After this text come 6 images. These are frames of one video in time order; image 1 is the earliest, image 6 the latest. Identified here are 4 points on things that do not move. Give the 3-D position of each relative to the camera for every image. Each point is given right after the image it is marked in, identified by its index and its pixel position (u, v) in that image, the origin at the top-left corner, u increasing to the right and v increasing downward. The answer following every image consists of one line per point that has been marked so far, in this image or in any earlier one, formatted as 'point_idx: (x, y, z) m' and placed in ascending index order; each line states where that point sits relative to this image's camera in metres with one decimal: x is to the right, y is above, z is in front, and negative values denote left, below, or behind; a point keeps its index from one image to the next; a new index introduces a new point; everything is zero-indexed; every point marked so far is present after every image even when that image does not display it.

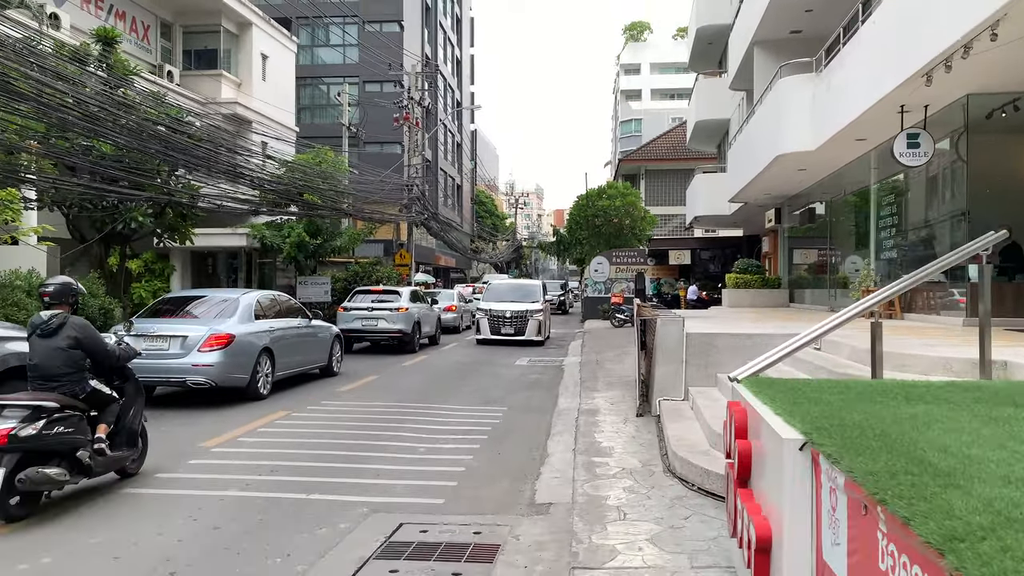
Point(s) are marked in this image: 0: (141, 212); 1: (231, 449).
0: (-6.4, +1.3, +14.2) m
1: (-2.3, -1.3, +6.7) m
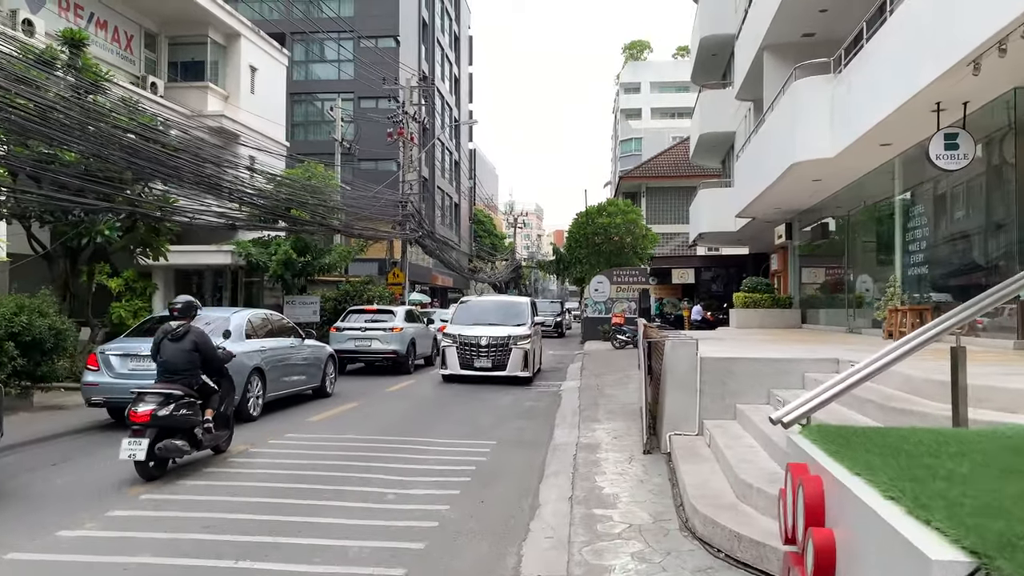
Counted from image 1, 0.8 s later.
0: (-6.5, +1.0, +13.3) m
1: (-2.4, -1.4, +5.7) m
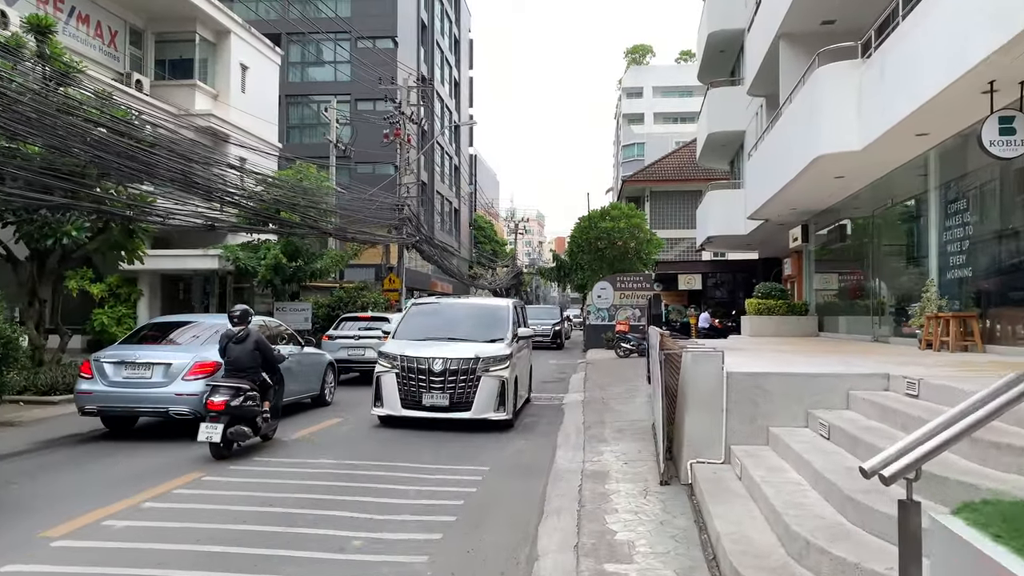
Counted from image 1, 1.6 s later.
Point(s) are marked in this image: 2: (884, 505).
0: (-6.5, +0.9, +12.4) m
1: (-2.4, -1.4, +4.8) m
2: (+1.5, -0.9, +3.3) m
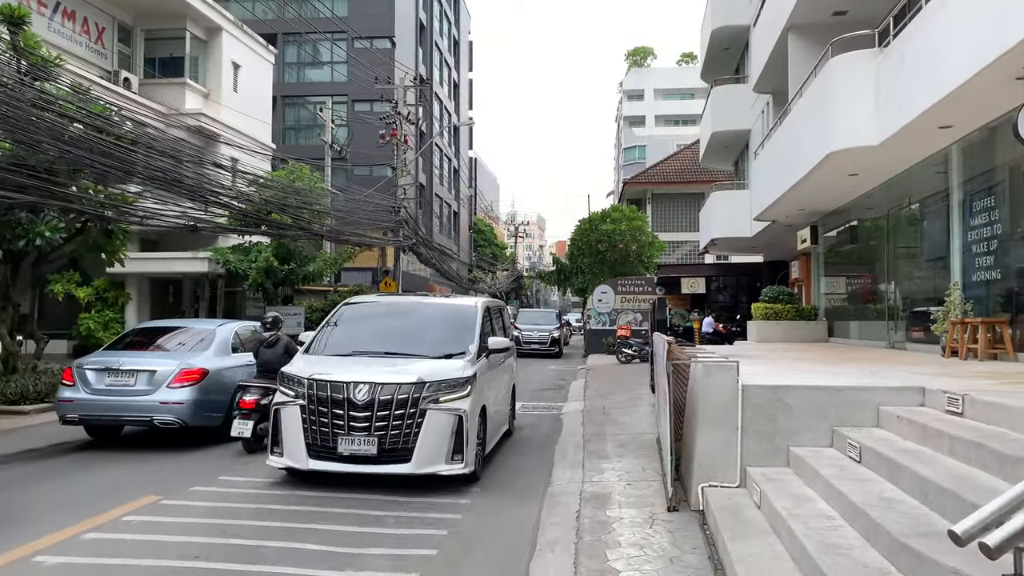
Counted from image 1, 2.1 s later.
0: (-6.6, +0.9, +11.8) m
1: (-2.5, -1.4, +4.2) m
2: (+1.5, -0.9, +2.8) m
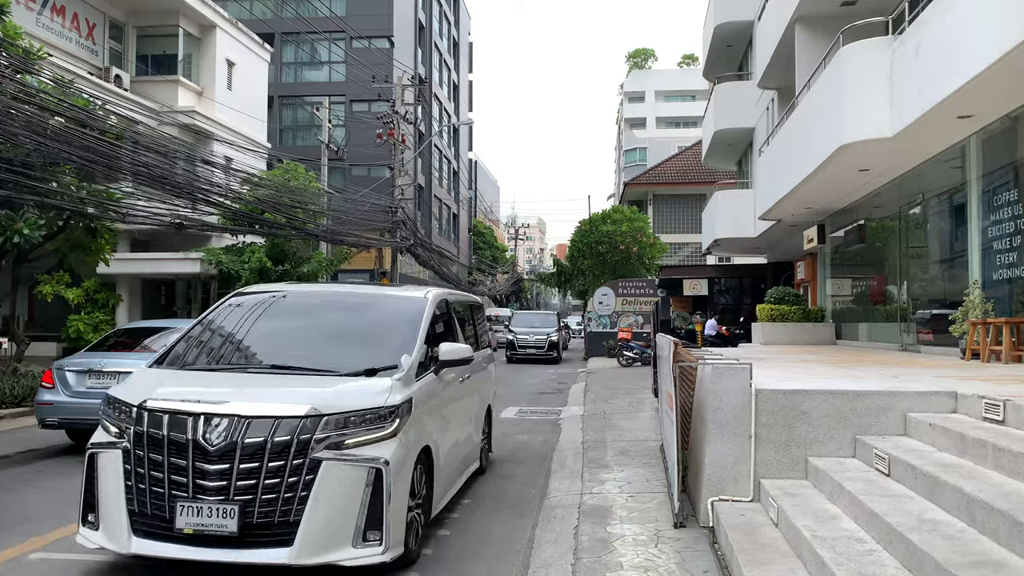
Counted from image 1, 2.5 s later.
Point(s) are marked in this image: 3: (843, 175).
0: (-6.6, +0.9, +11.4) m
1: (-2.5, -1.4, +3.8) m
2: (+1.4, -0.9, +2.3) m
3: (+4.5, +1.5, +11.2) m
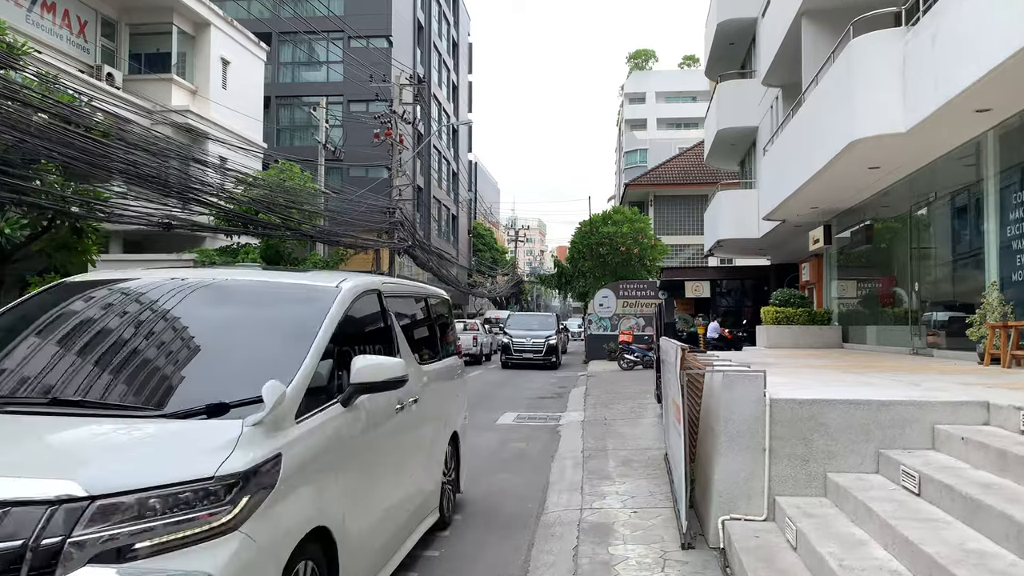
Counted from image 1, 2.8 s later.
0: (-6.6, +0.9, +11.0) m
1: (-2.6, -1.4, +3.4) m
2: (+1.4, -0.9, +2.0) m
3: (+4.4, +1.5, +10.8) m
